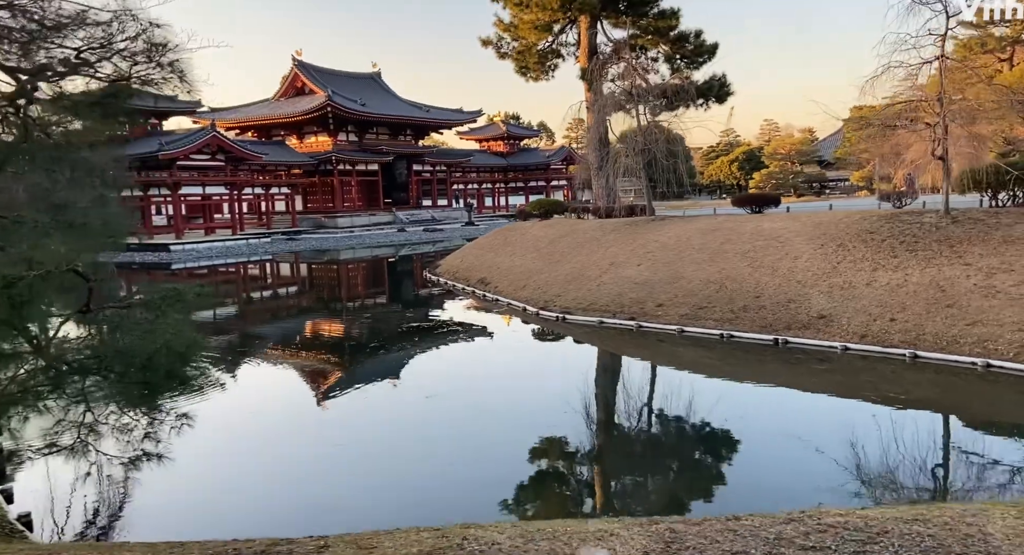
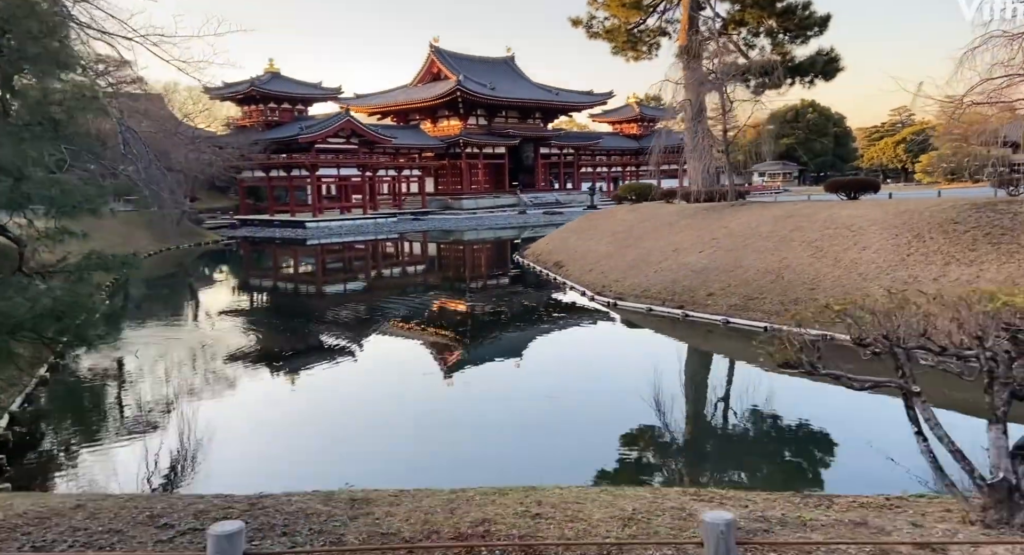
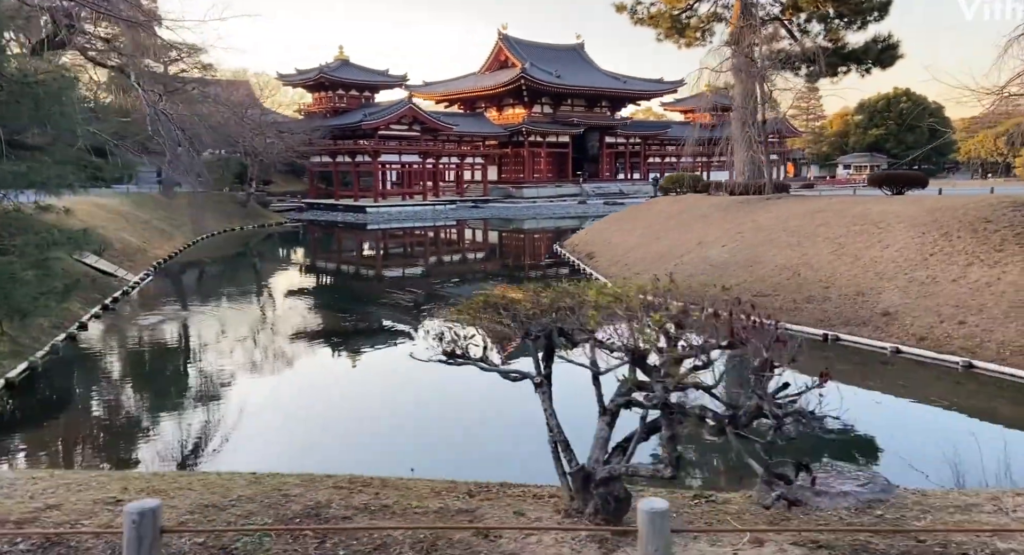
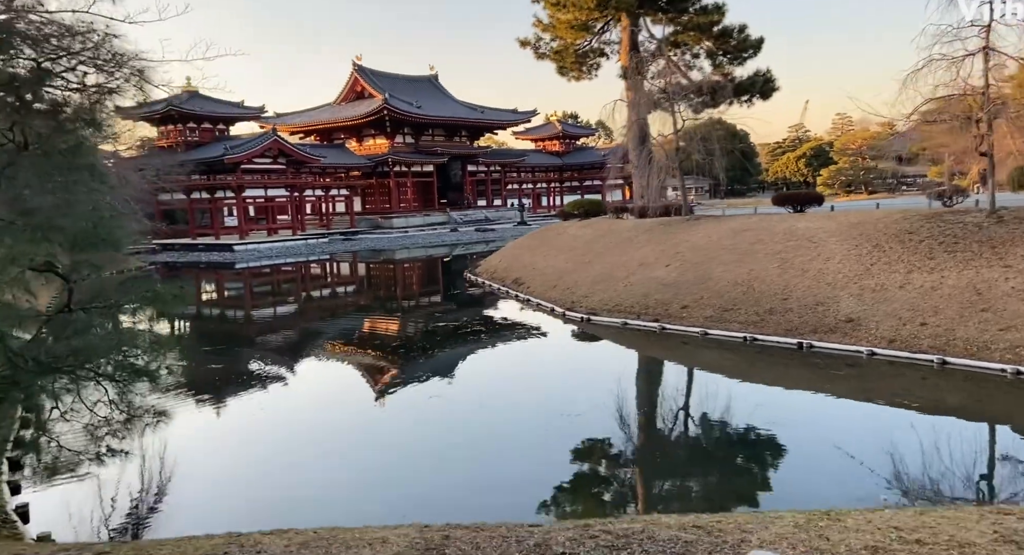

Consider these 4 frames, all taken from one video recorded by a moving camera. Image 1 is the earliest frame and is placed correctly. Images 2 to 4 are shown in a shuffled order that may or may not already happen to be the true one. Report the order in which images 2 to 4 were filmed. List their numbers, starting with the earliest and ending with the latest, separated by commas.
4, 2, 3
